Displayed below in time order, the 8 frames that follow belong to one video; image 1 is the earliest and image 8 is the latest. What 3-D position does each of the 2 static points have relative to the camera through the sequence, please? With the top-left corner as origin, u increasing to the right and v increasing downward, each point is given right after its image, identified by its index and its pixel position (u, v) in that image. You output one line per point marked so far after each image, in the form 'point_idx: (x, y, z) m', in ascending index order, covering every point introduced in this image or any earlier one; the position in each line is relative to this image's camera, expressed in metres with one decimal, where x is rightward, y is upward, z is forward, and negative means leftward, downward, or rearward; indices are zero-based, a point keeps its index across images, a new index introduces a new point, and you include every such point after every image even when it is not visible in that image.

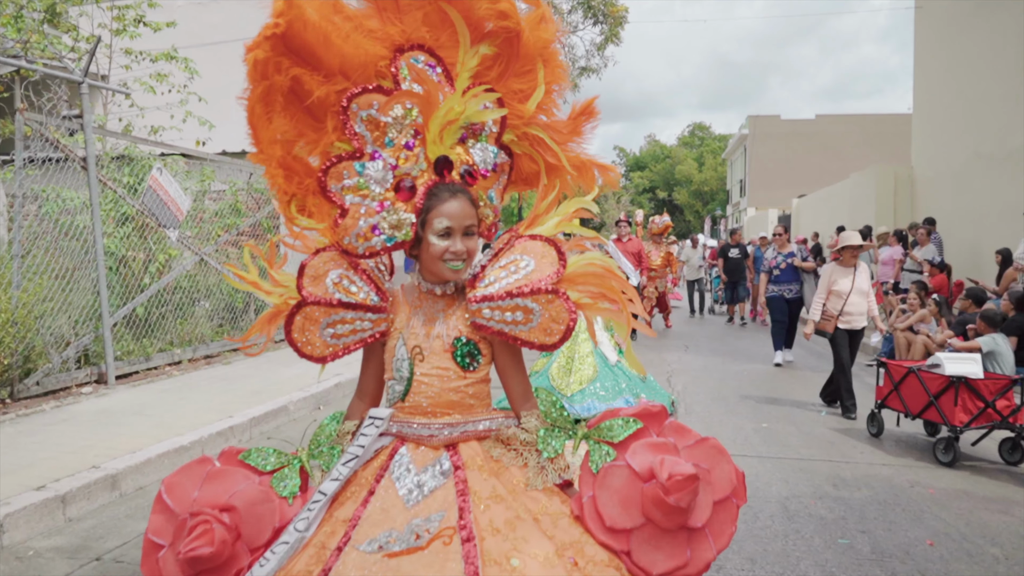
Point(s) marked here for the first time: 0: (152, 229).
0: (-4.0, +0.7, +8.5) m
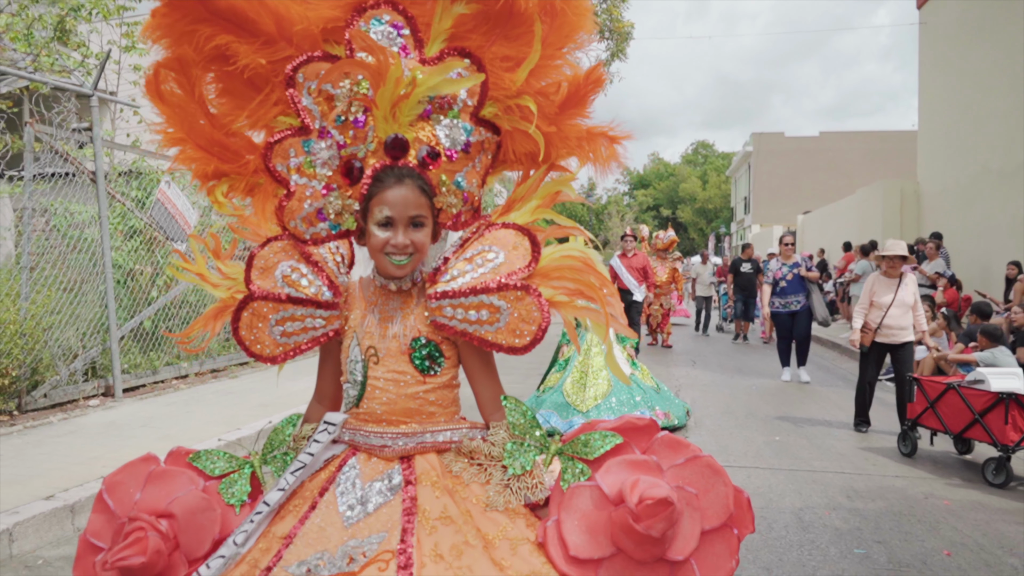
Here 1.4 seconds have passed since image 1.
0: (-3.9, +0.5, +8.6) m
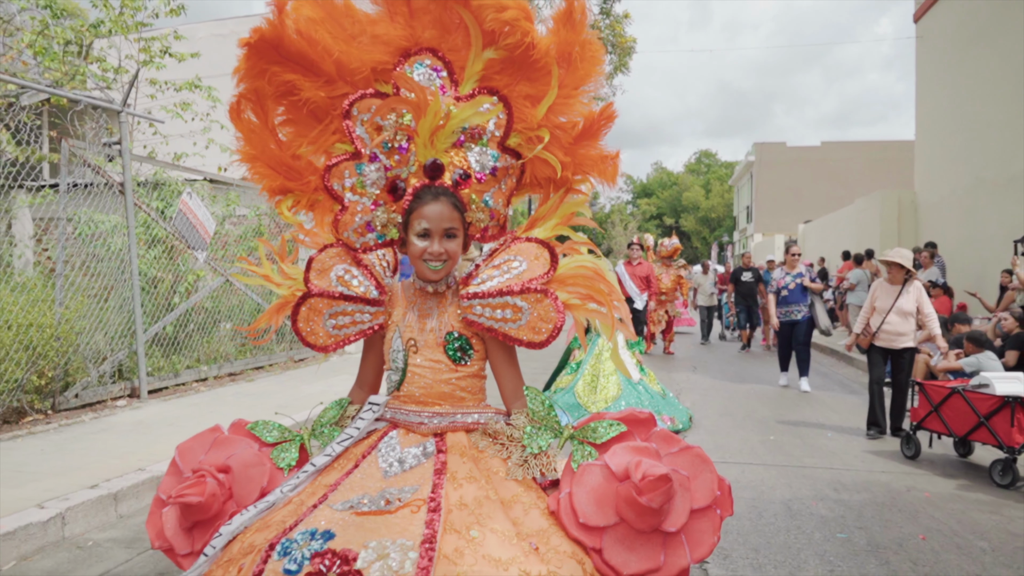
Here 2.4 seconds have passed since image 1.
0: (-3.9, +0.4, +8.9) m
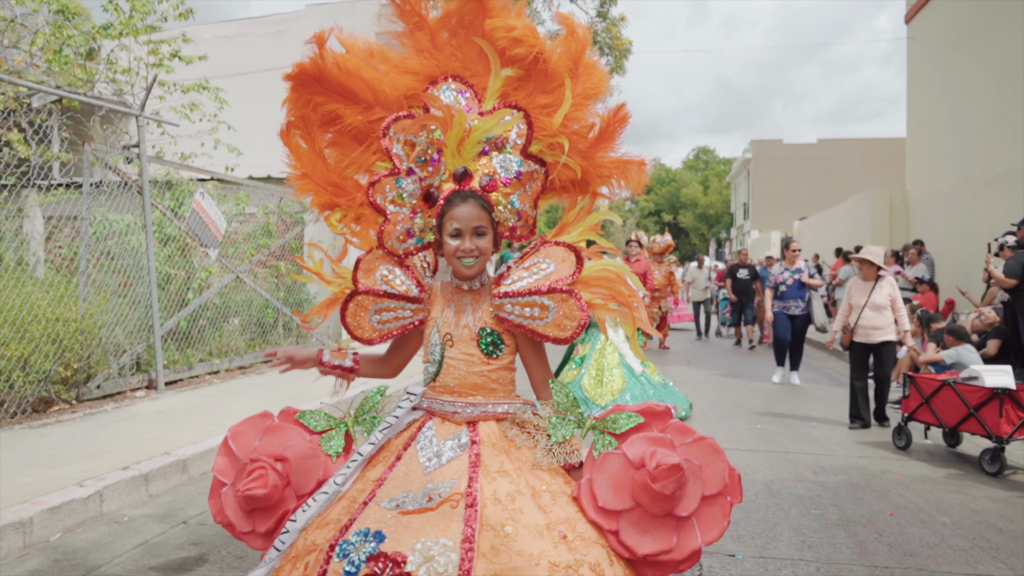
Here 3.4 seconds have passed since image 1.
0: (-3.9, +0.5, +9.3) m
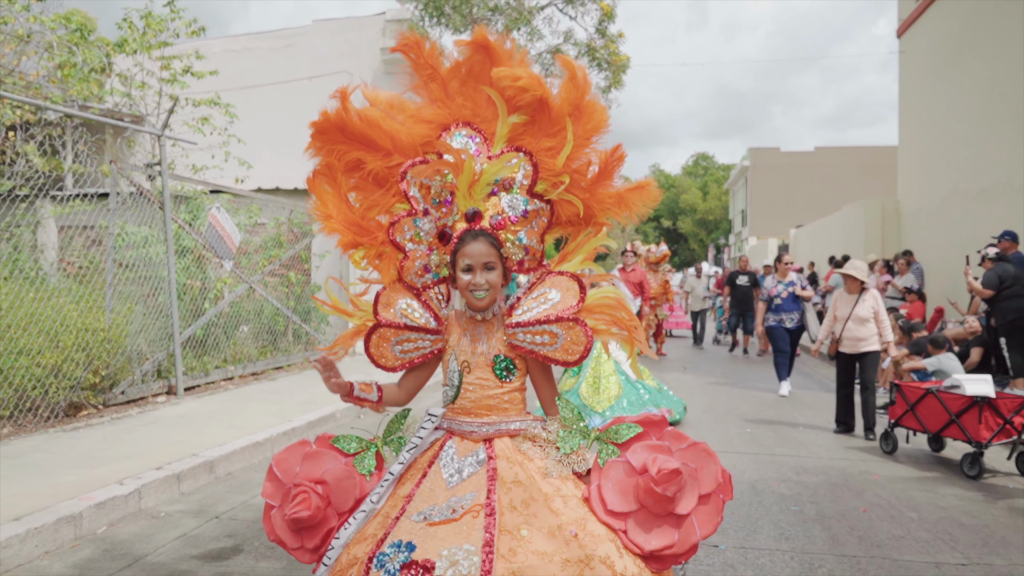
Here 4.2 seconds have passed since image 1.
0: (-3.8, +0.3, +9.7) m
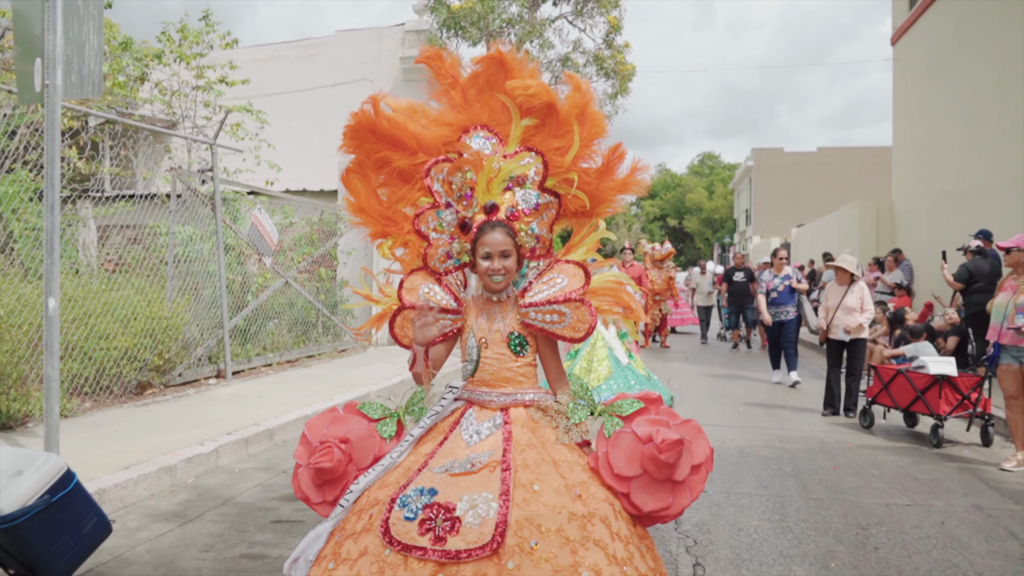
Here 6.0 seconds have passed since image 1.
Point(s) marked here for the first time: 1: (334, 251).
0: (-3.6, +0.4, +10.6) m
1: (-3.0, +0.6, +12.7) m
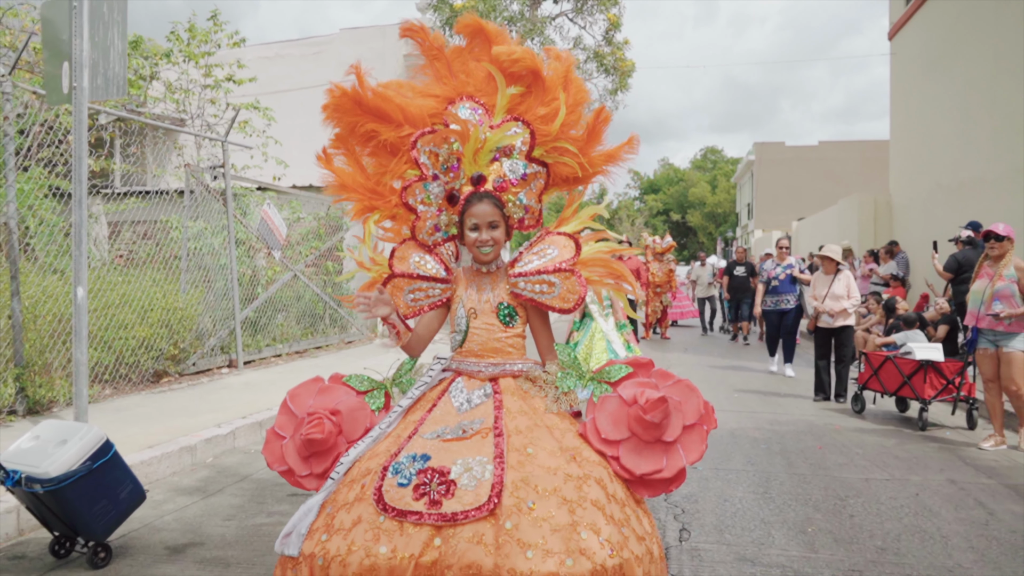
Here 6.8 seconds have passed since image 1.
0: (-3.6, +0.5, +10.9) m
1: (-2.9, +0.7, +13.0) m
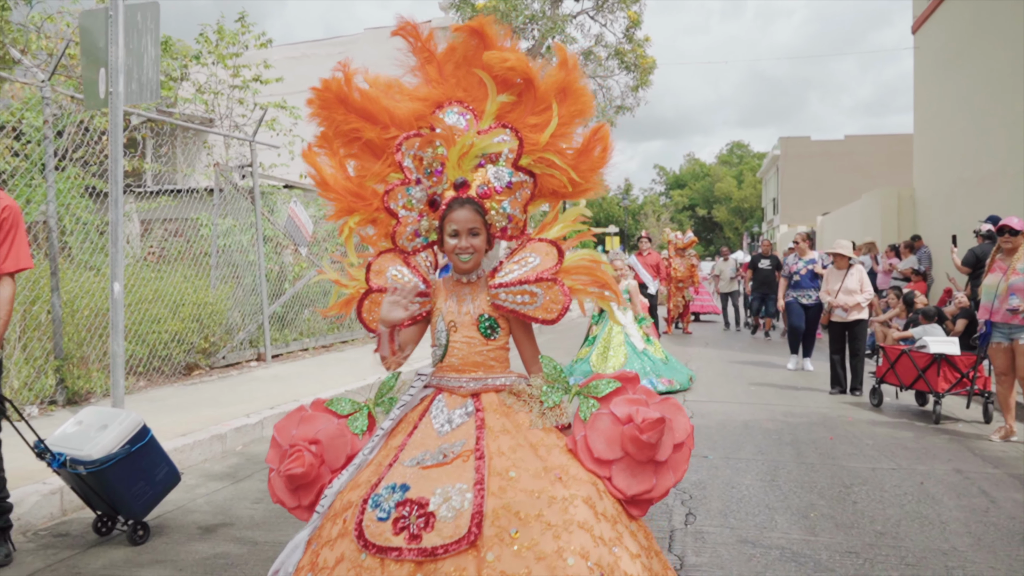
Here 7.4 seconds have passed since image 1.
0: (-3.3, +0.6, +11.2) m
1: (-2.6, +0.8, +13.3) m
